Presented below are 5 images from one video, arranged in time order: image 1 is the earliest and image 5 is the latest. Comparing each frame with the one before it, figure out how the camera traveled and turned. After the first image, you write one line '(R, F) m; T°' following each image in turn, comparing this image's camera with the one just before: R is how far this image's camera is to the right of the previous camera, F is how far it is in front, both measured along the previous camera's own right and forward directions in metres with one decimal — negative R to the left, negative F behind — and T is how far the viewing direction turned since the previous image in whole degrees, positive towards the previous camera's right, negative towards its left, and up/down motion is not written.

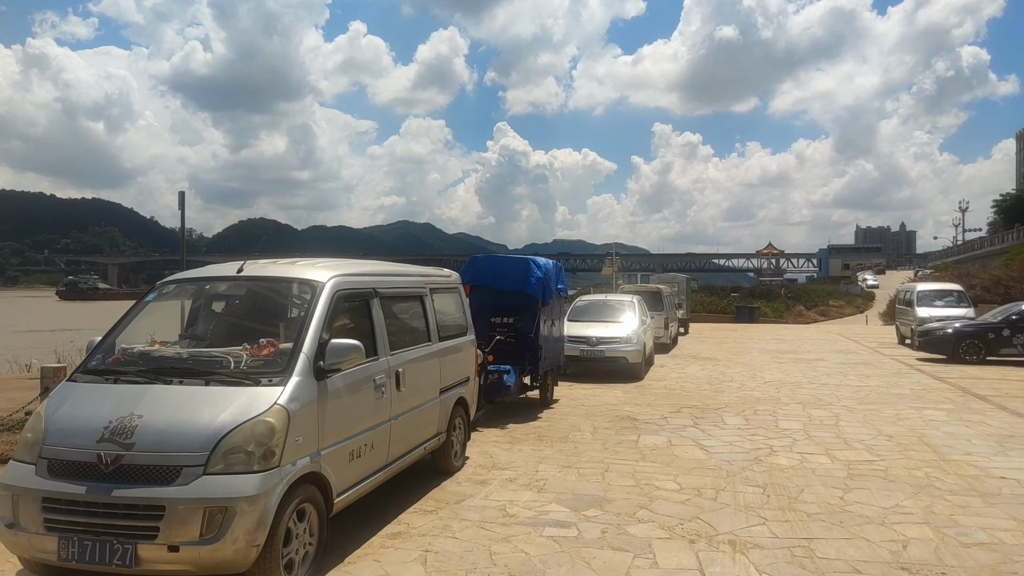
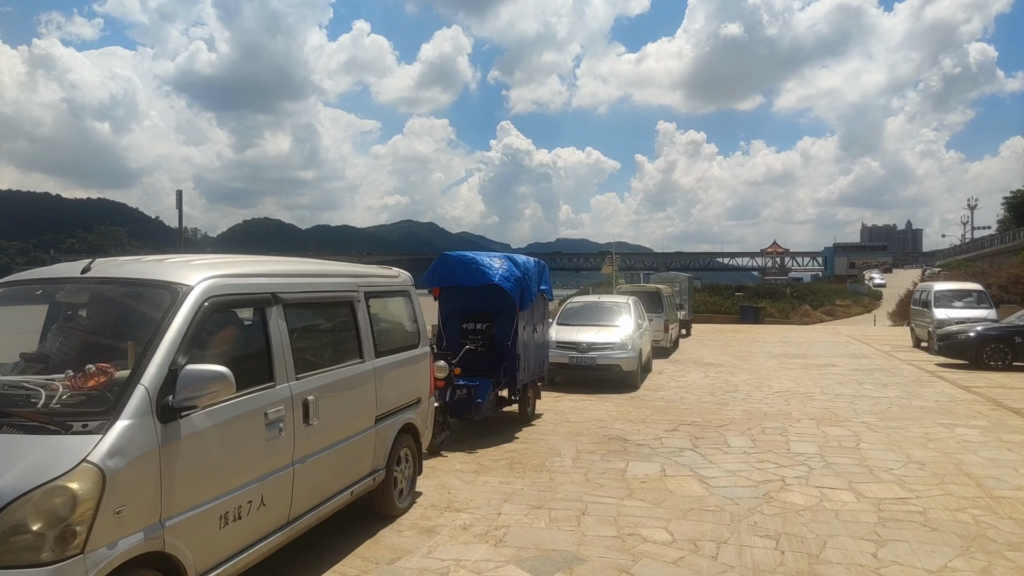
(+0.3, +1.2) m; 0°
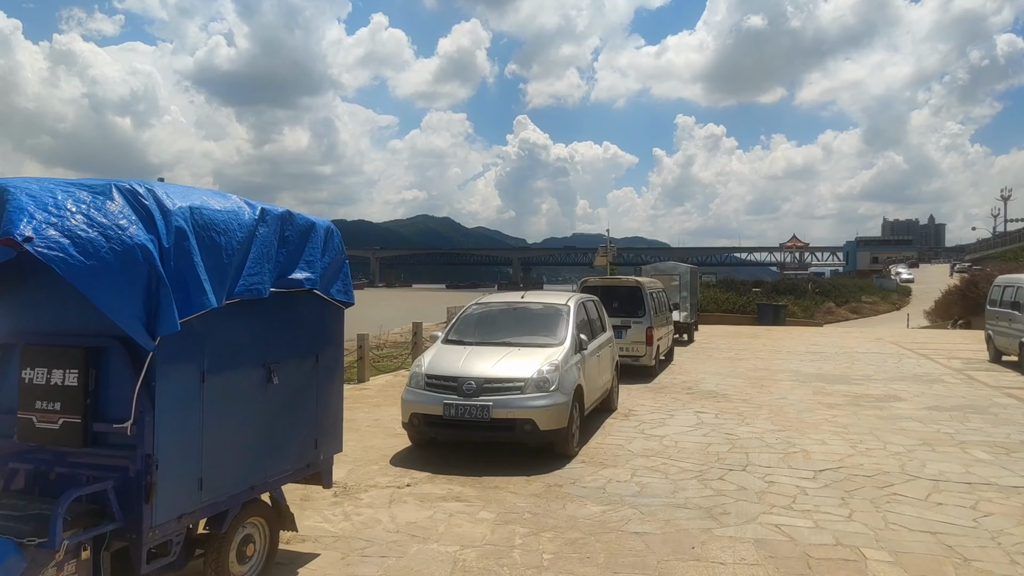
(+1.3, +5.6) m; -1°
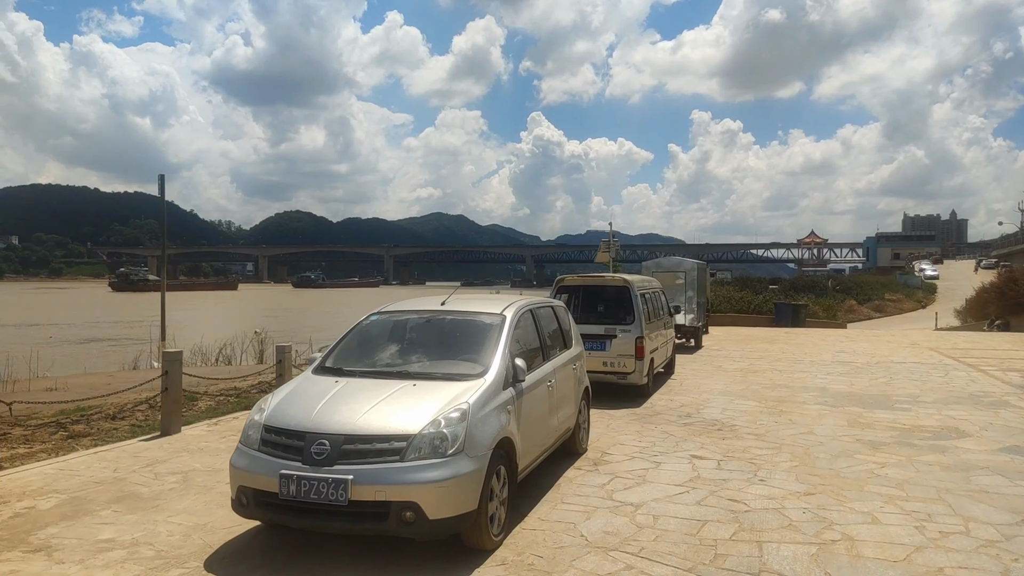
(+0.6, +2.6) m; -1°
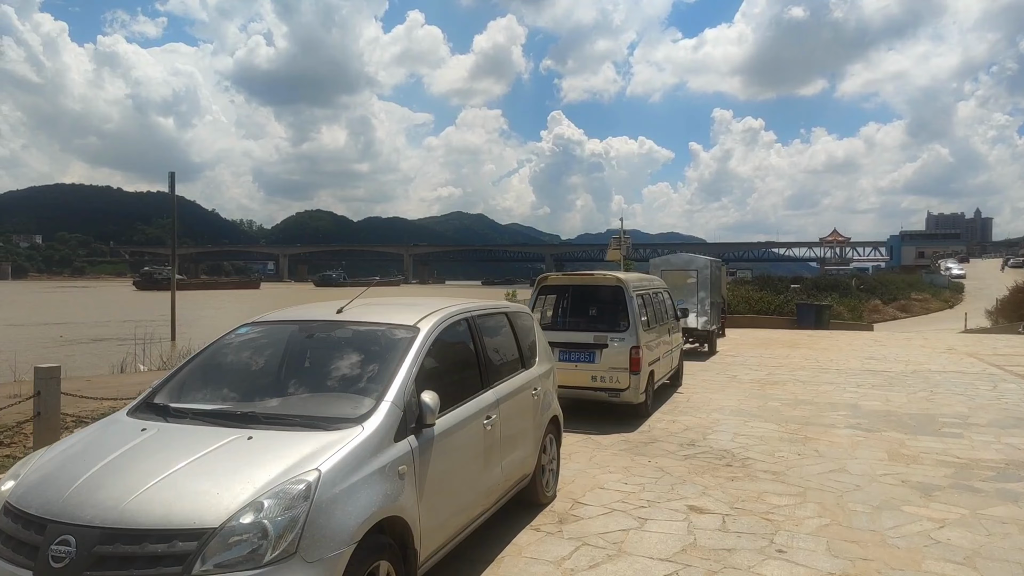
(+0.5, +1.7) m; -1°
